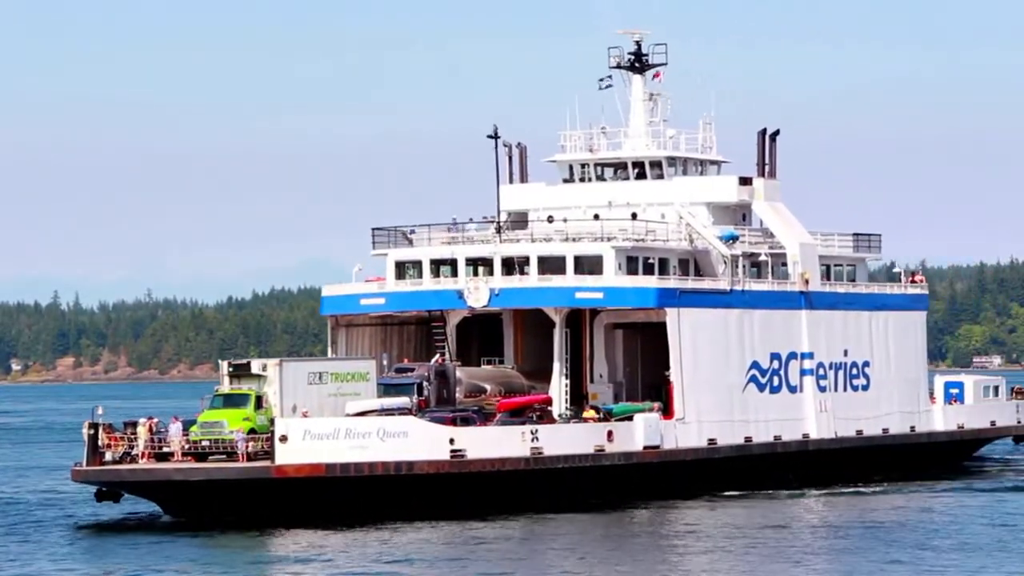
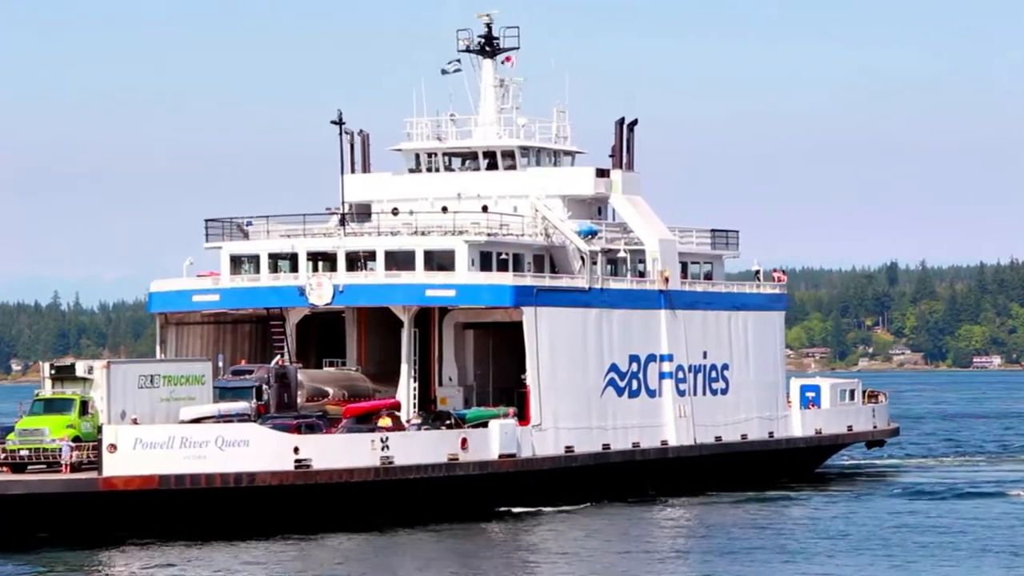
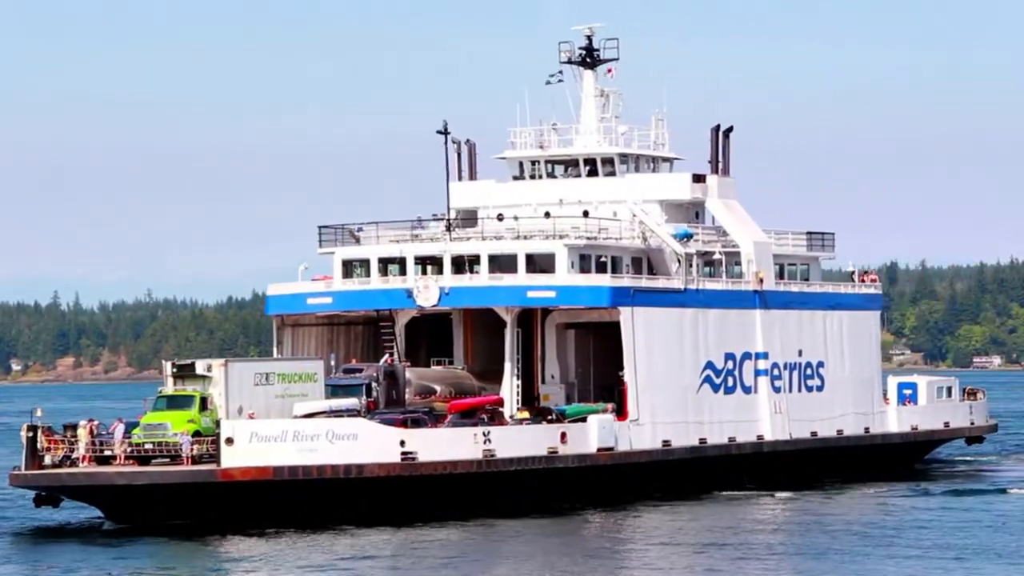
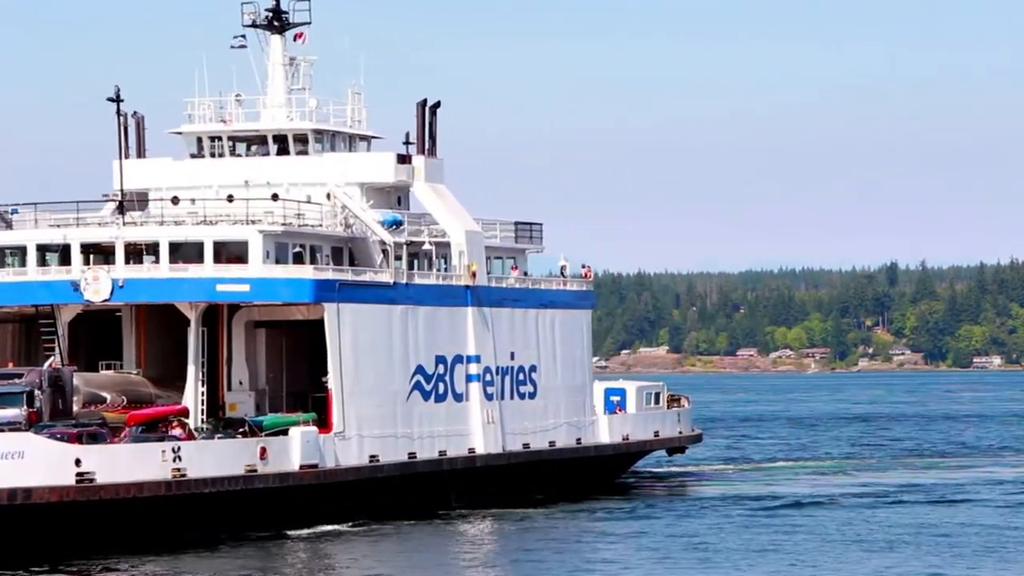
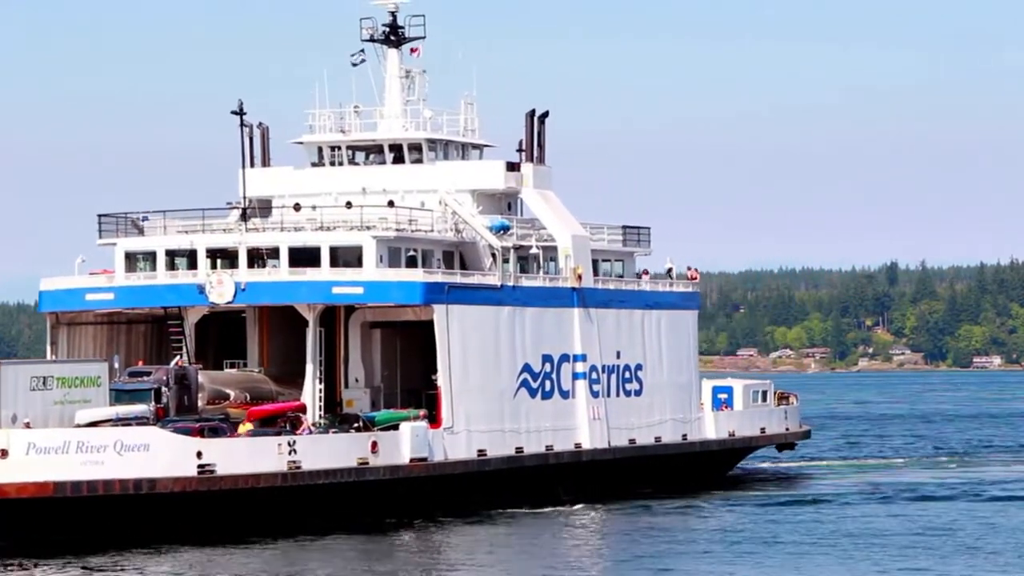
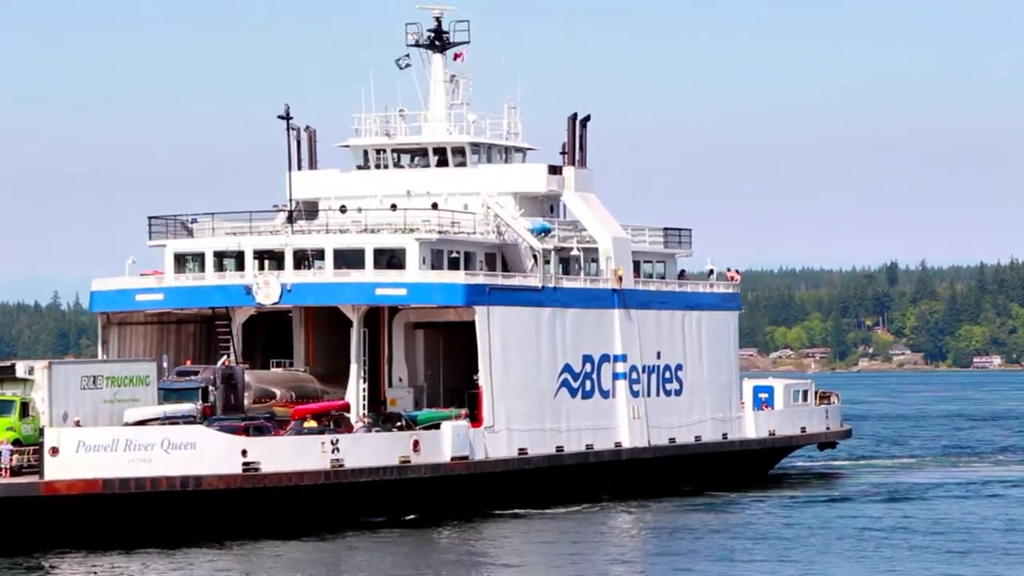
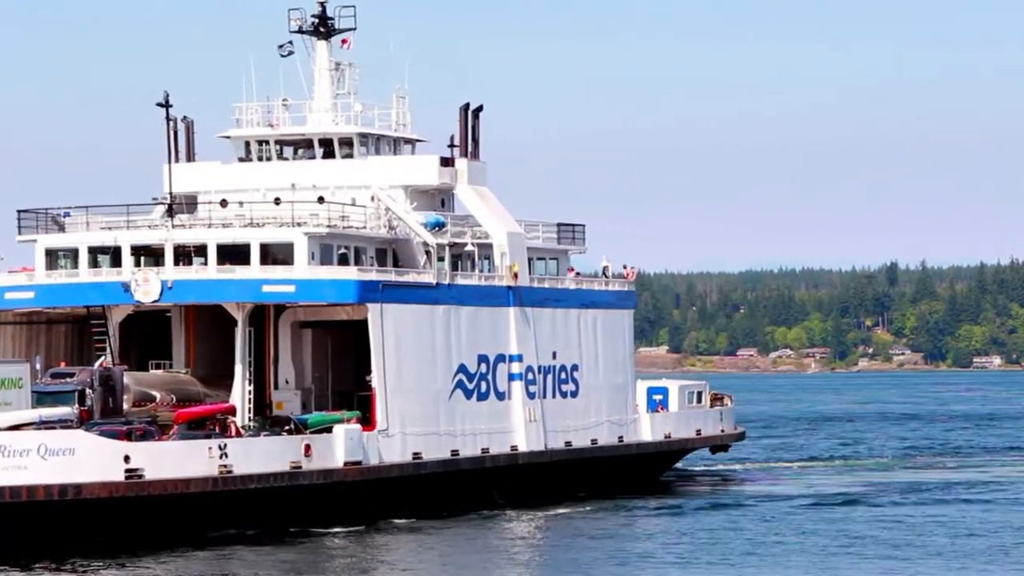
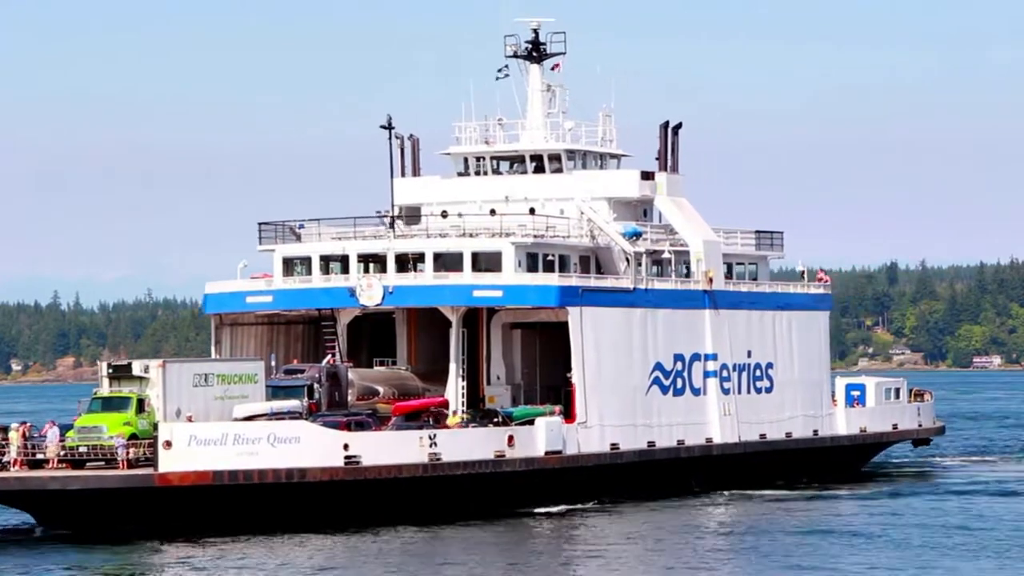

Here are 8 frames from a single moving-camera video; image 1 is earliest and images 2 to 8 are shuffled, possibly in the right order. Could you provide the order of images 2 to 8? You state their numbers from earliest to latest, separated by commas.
3, 8, 2, 6, 5, 7, 4
